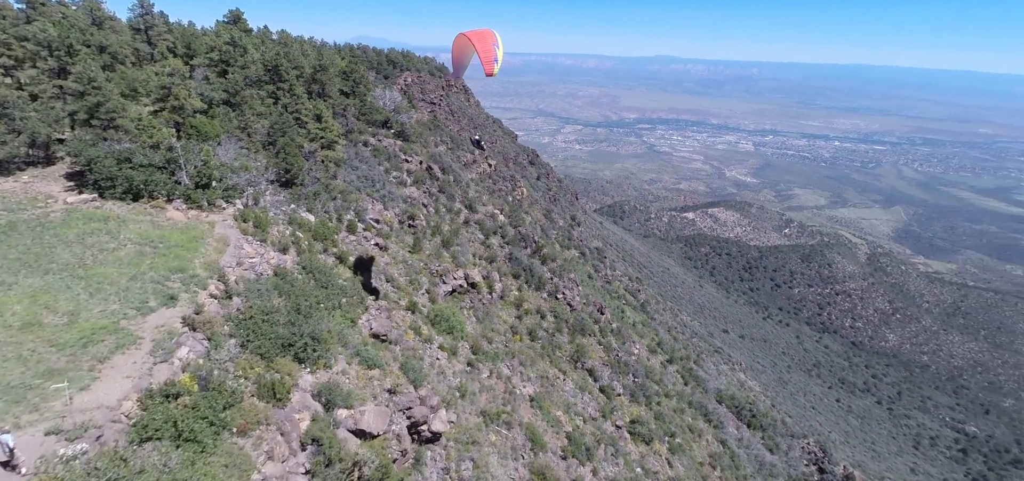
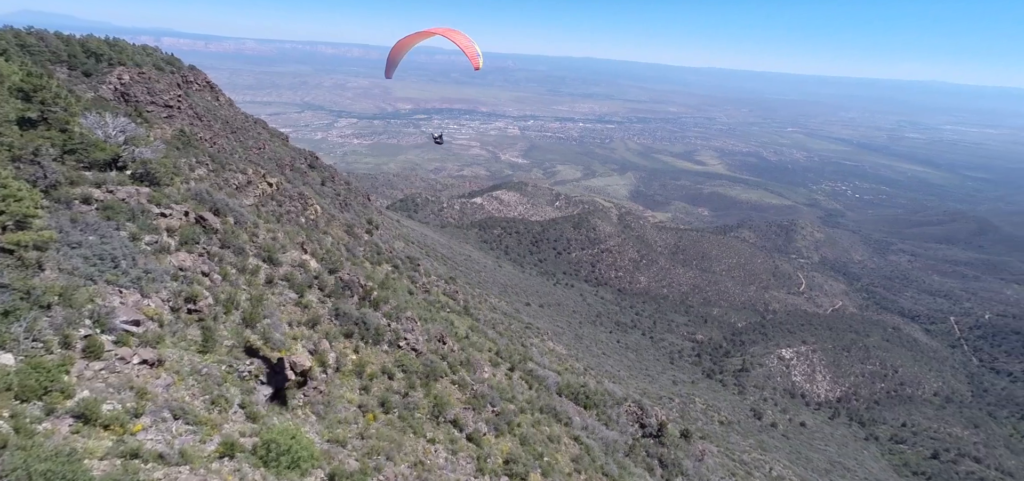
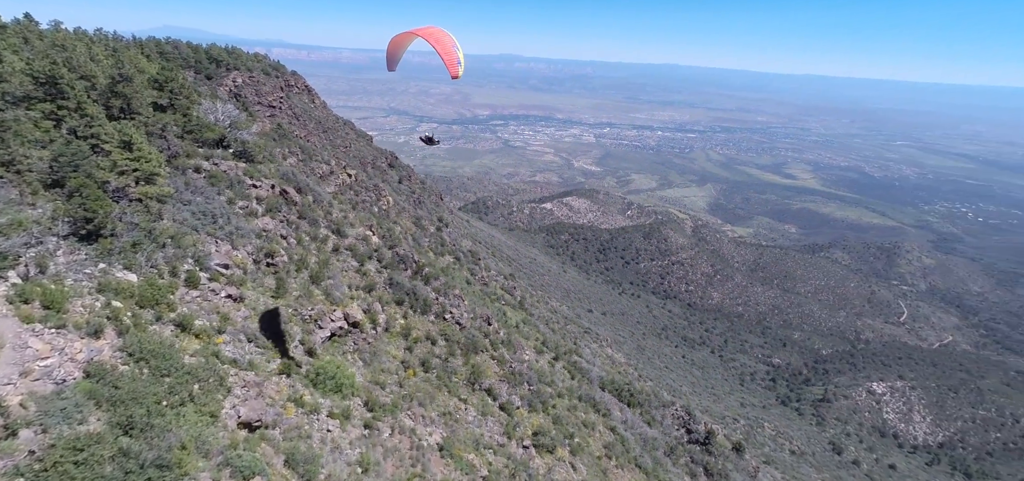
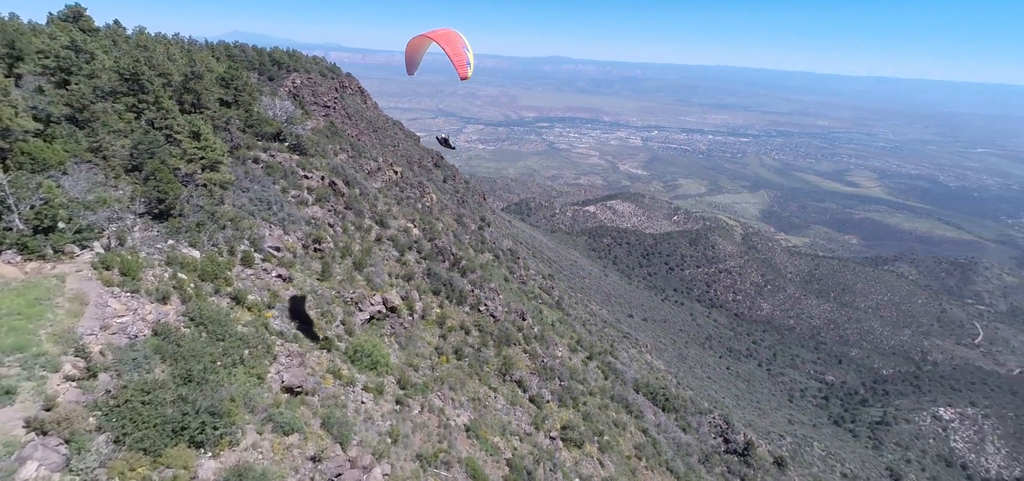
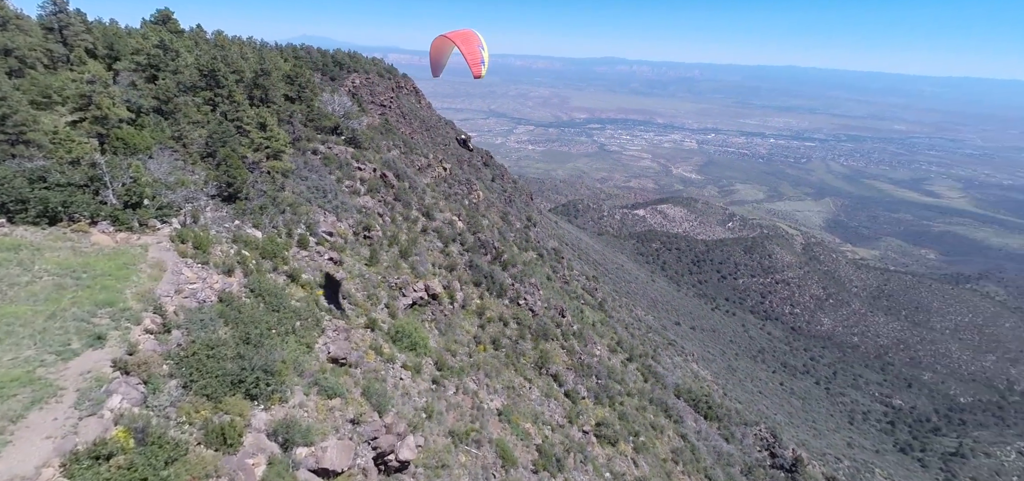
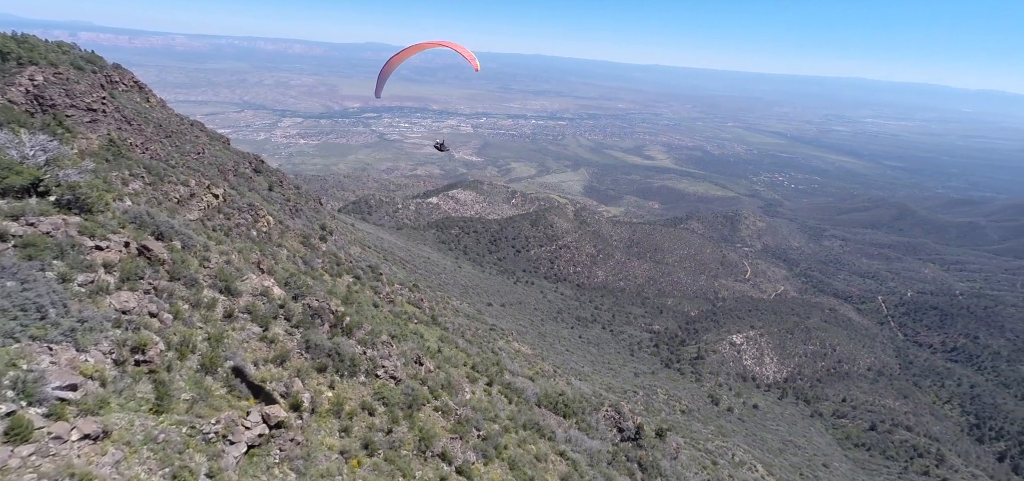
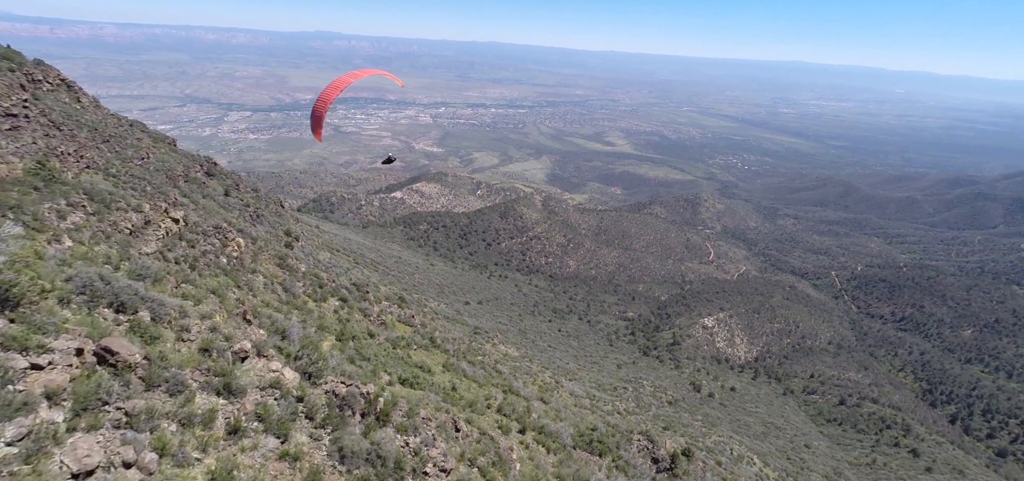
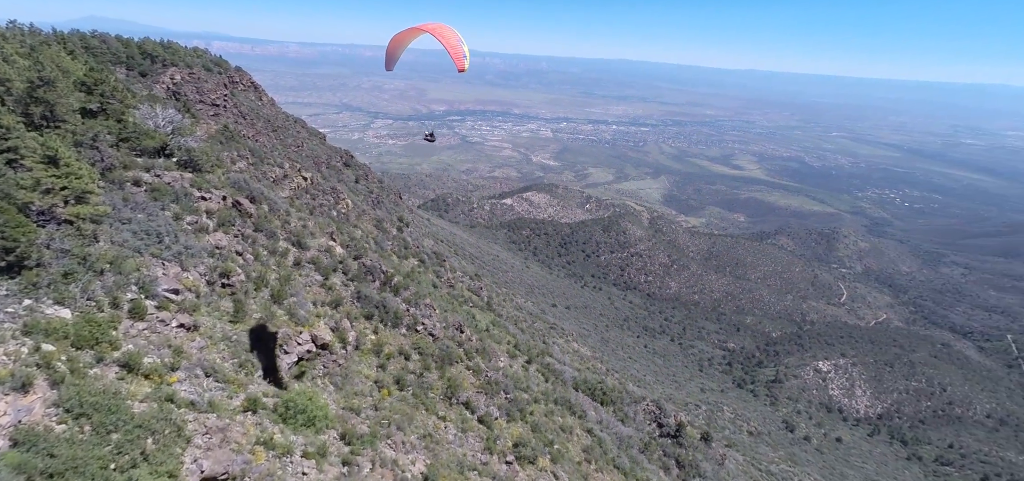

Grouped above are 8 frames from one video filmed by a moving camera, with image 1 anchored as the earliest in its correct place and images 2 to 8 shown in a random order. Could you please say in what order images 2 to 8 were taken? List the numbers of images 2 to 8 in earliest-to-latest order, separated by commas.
5, 4, 3, 8, 2, 6, 7
